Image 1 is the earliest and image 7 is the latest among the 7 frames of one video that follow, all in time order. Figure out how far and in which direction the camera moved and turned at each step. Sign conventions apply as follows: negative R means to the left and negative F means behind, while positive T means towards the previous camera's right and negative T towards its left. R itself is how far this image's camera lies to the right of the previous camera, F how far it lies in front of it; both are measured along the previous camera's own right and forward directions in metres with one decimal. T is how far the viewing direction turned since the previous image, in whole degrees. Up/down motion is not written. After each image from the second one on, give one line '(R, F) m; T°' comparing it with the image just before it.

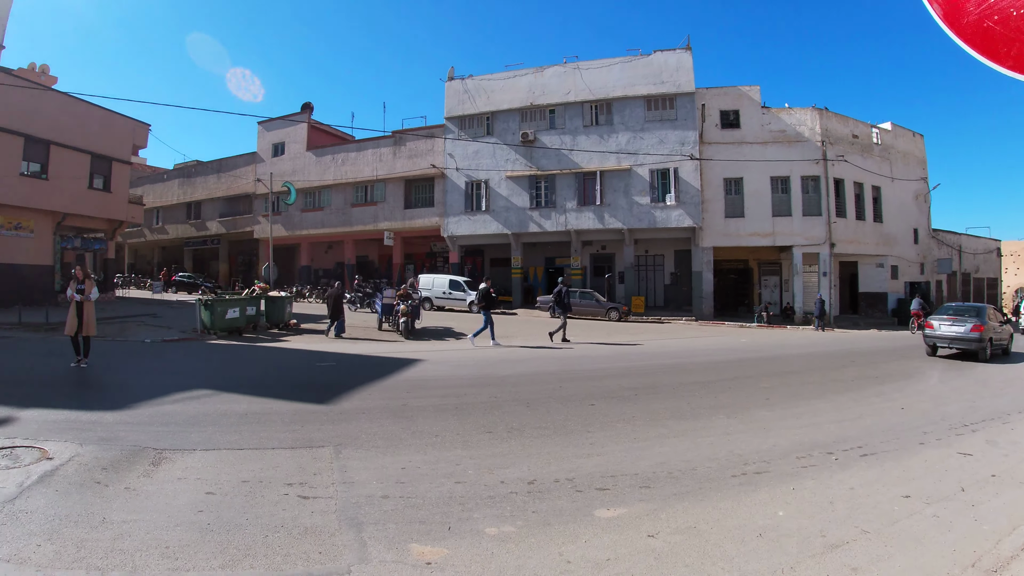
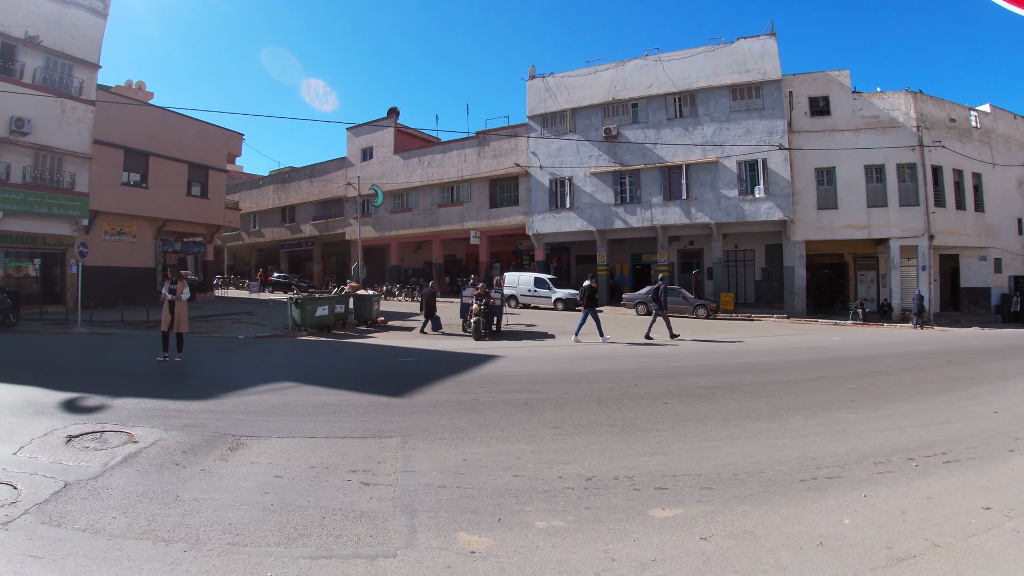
(+0.3, -0.1) m; -8°
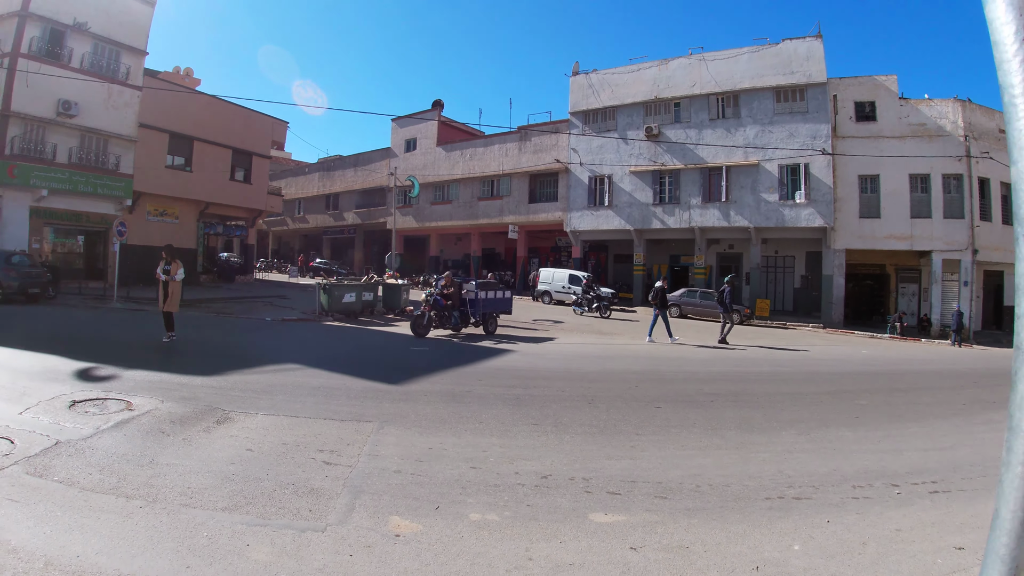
(+0.9, +0.1) m; -5°
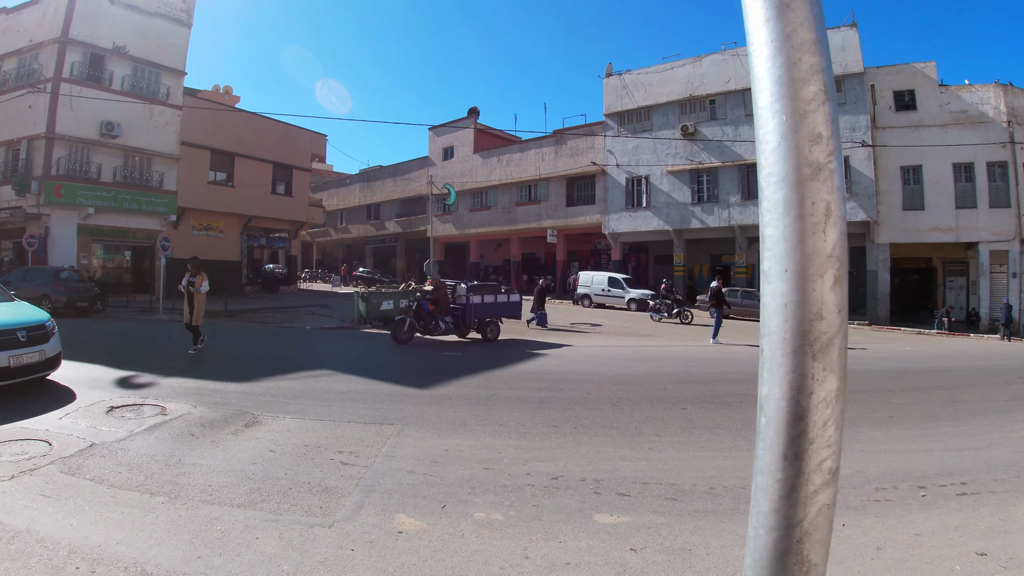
(+0.4, 0.0) m; -5°
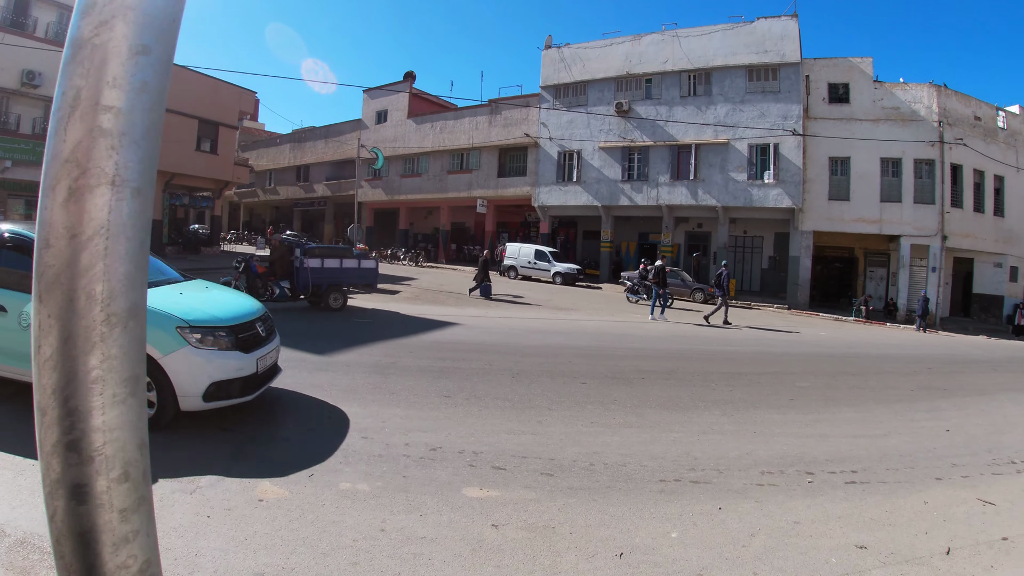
(+0.6, +0.4) m; +6°
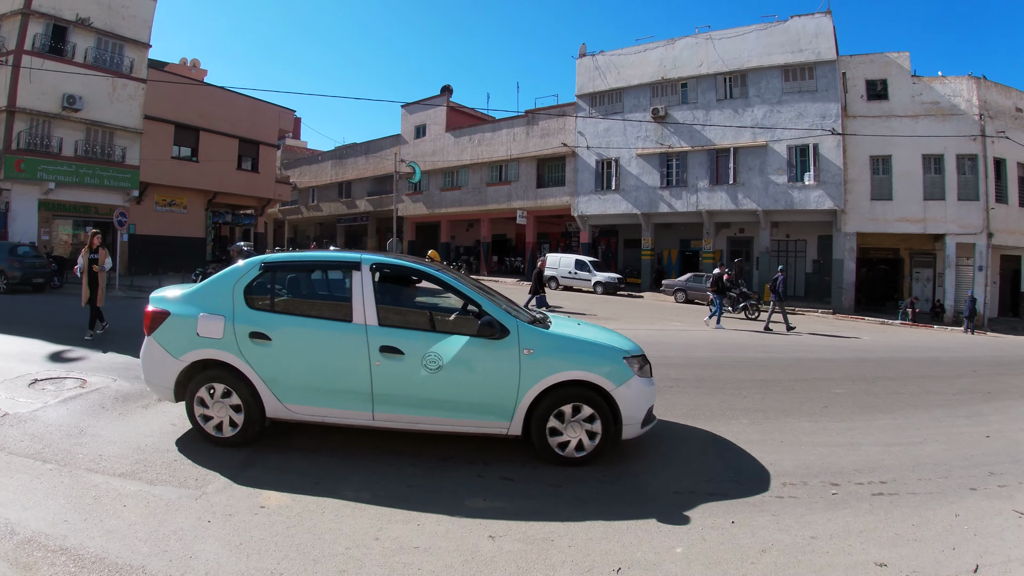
(+0.4, +0.1) m; -5°
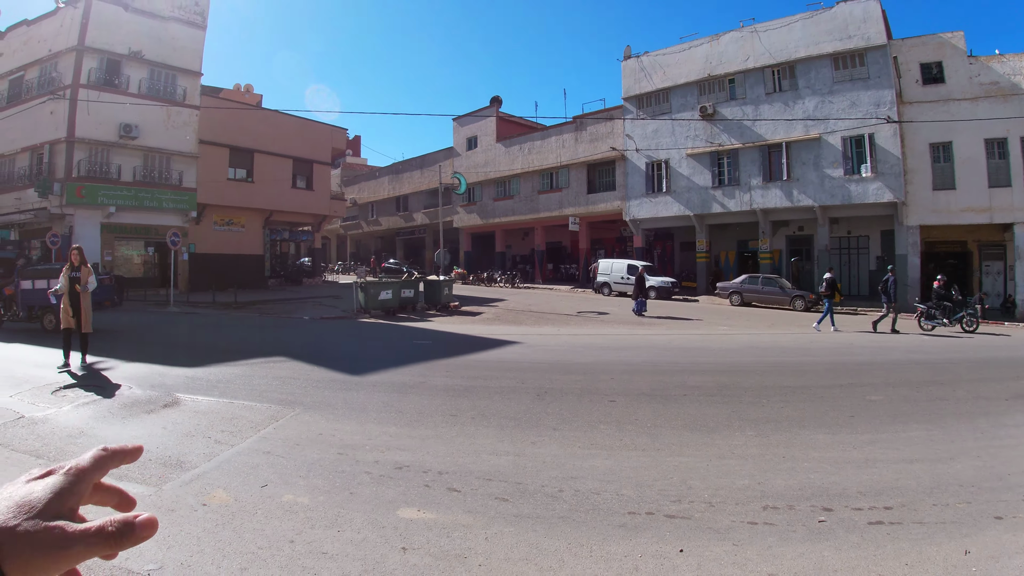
(+1.2, +0.3) m; -8°
